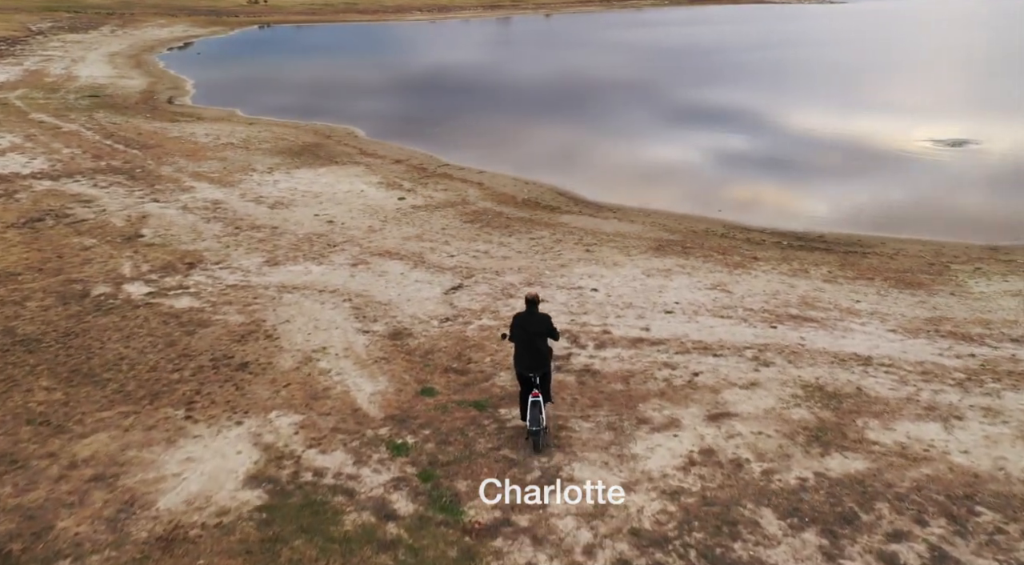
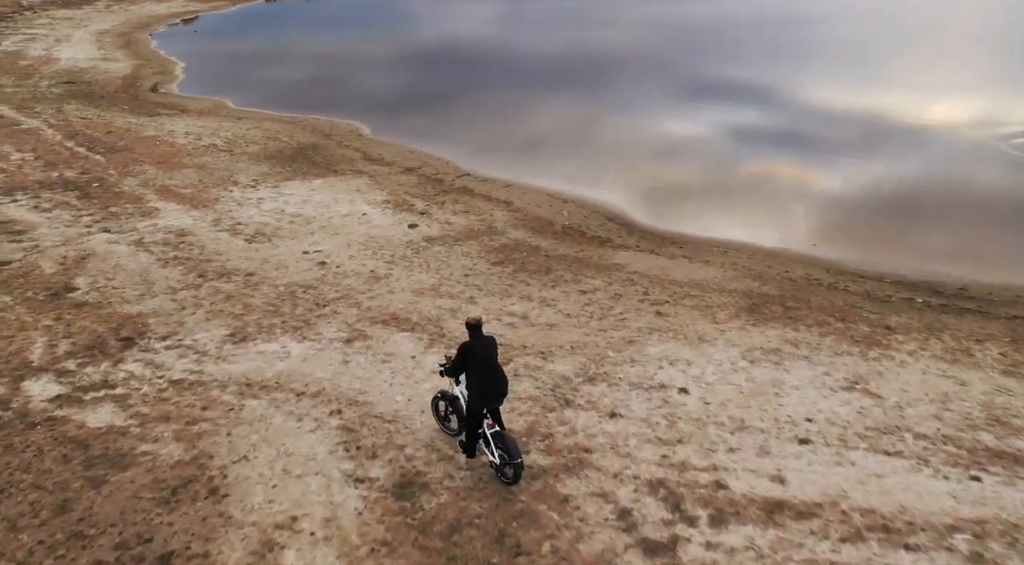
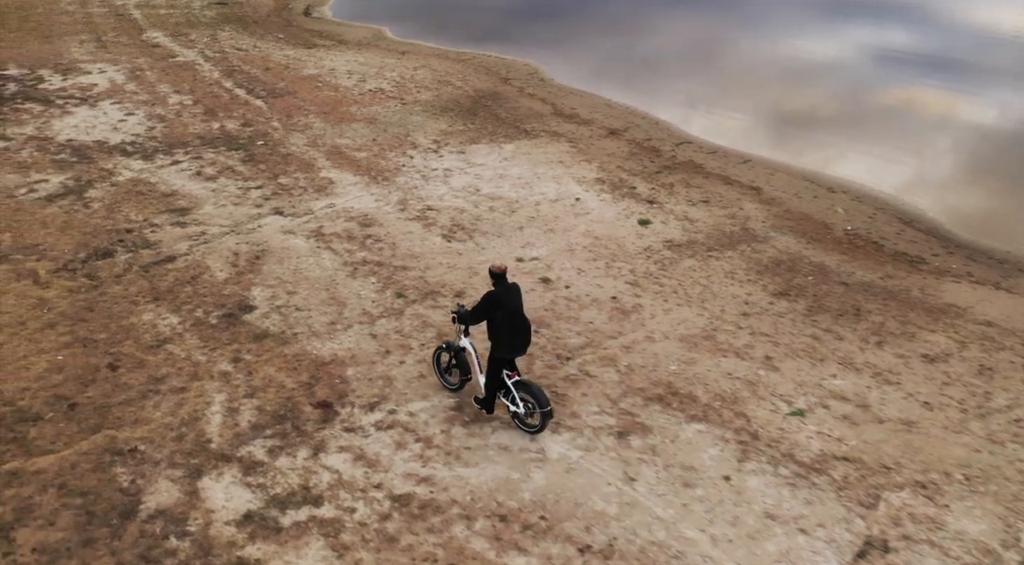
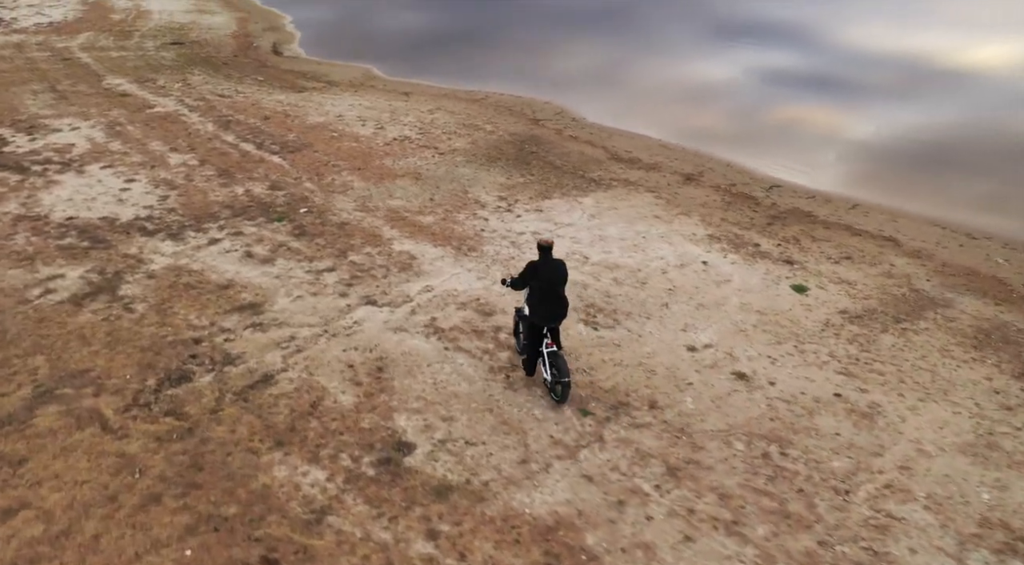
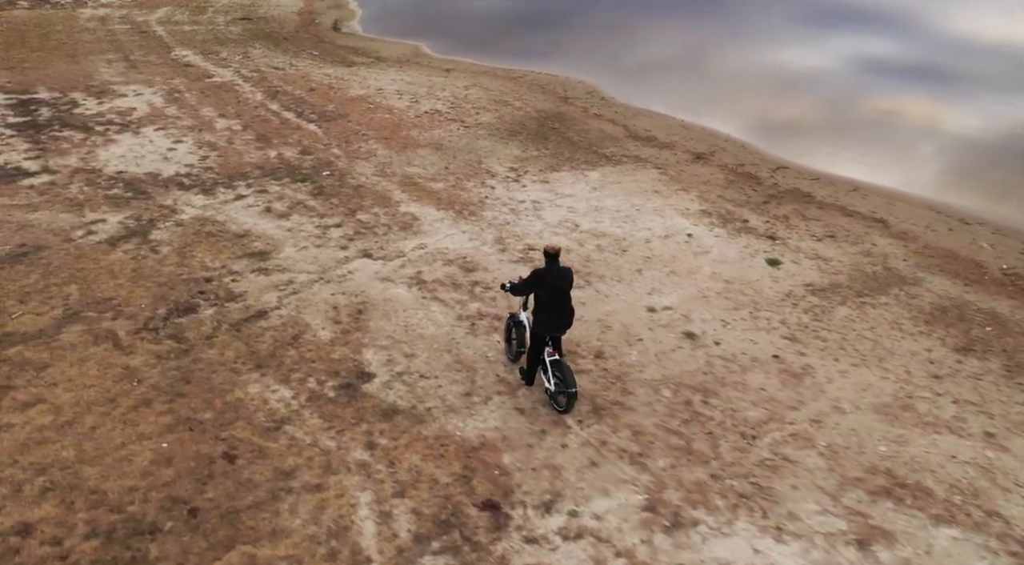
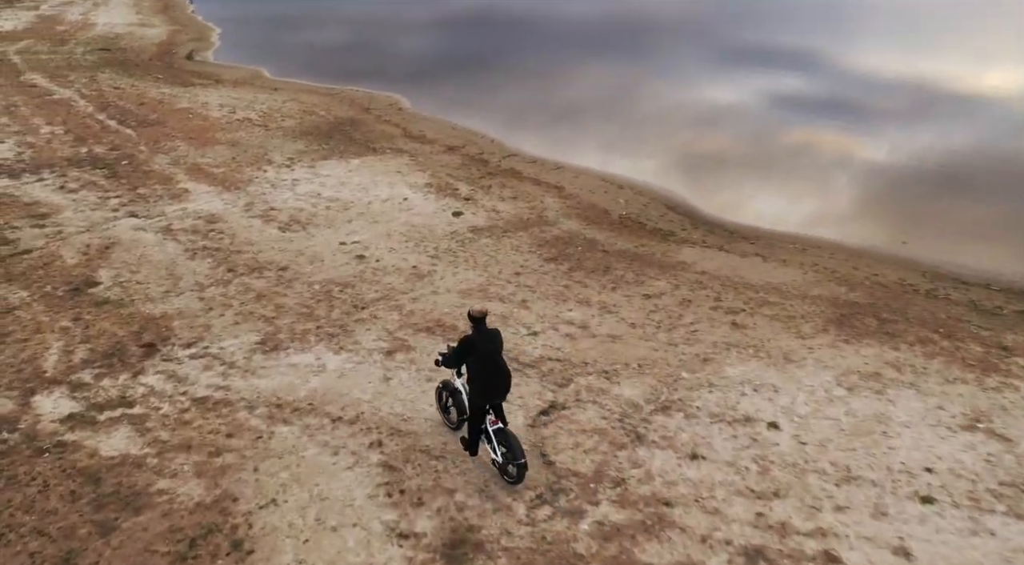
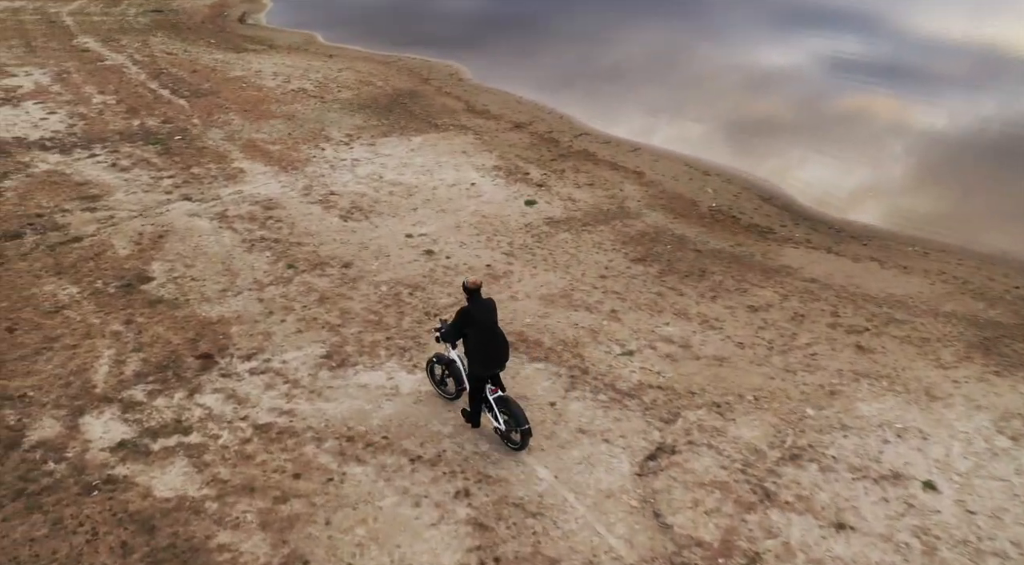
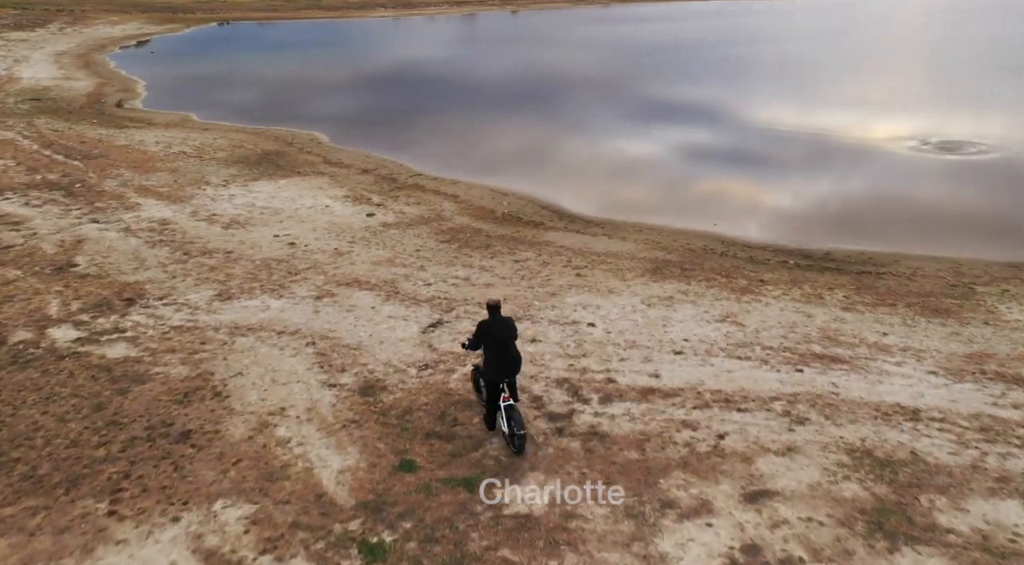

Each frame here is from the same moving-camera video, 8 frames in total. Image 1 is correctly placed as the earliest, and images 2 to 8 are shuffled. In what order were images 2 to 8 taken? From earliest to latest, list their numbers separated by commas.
8, 2, 6, 7, 3, 5, 4
